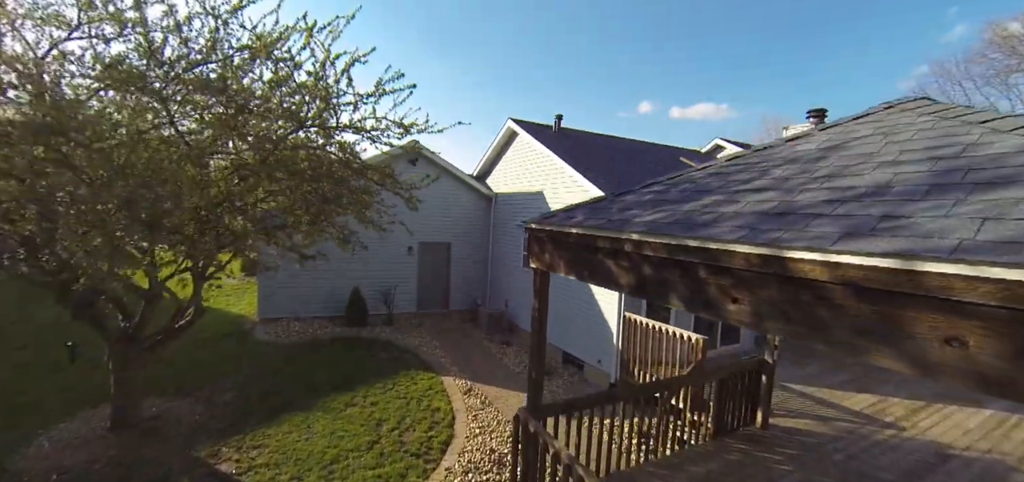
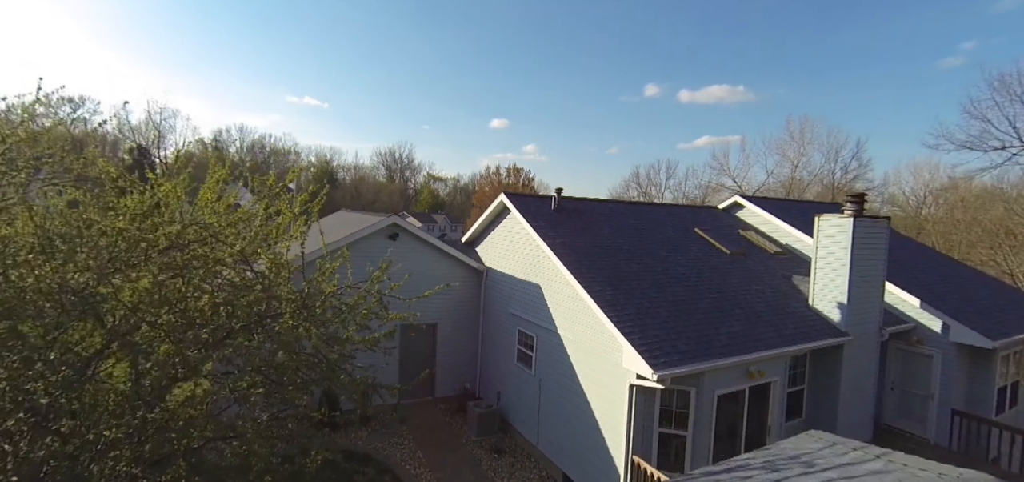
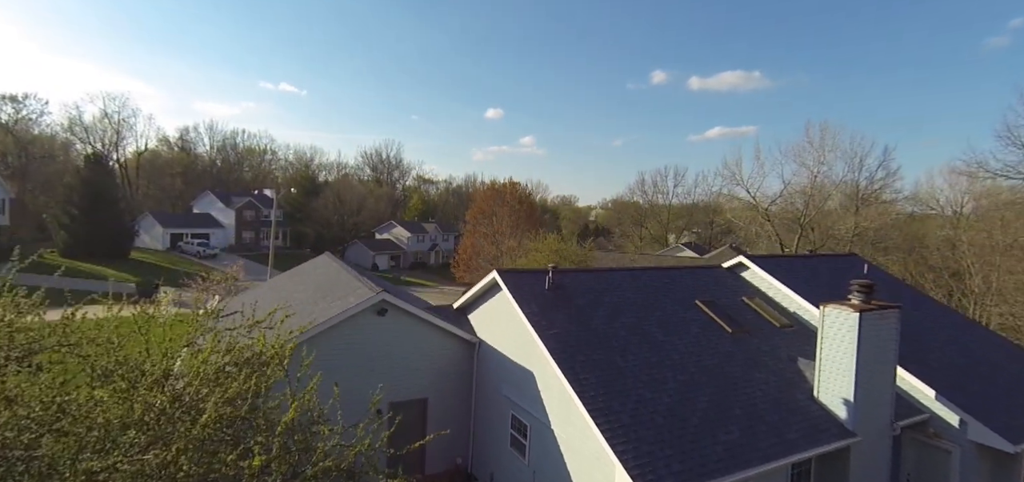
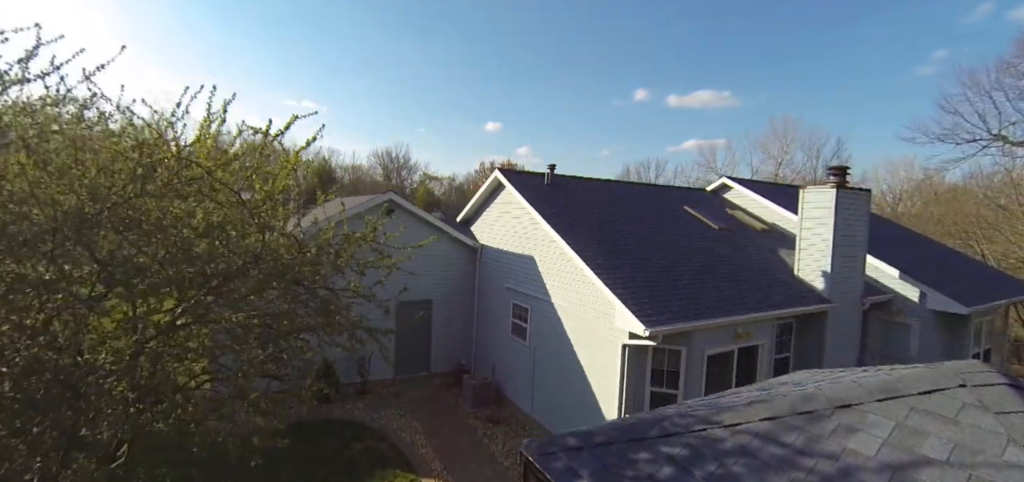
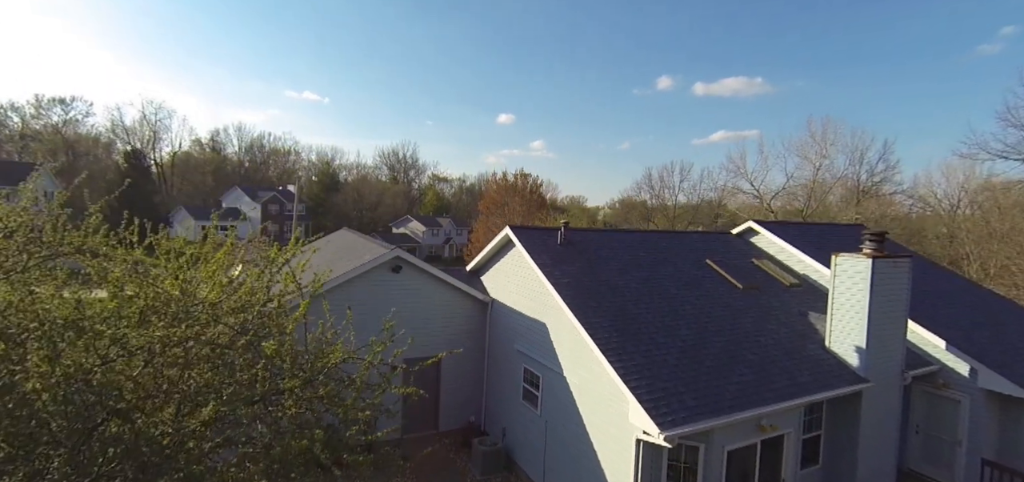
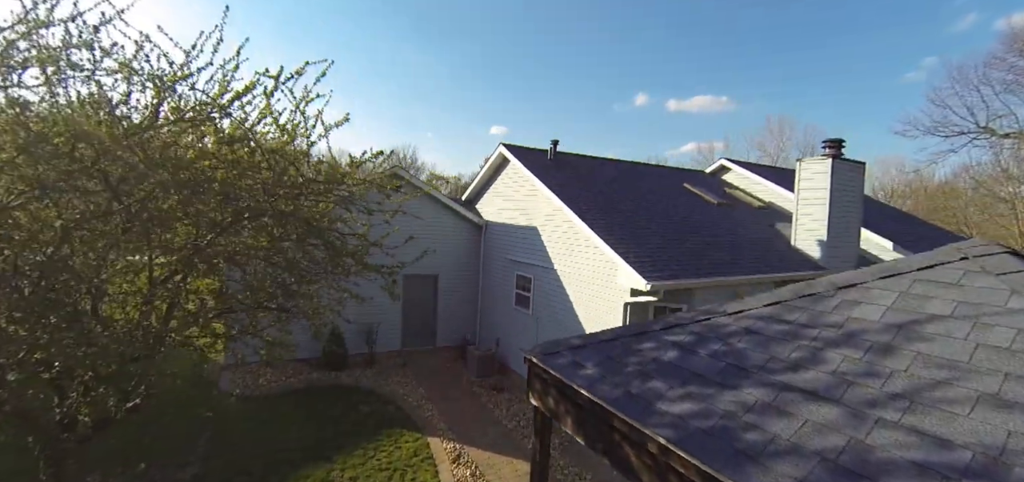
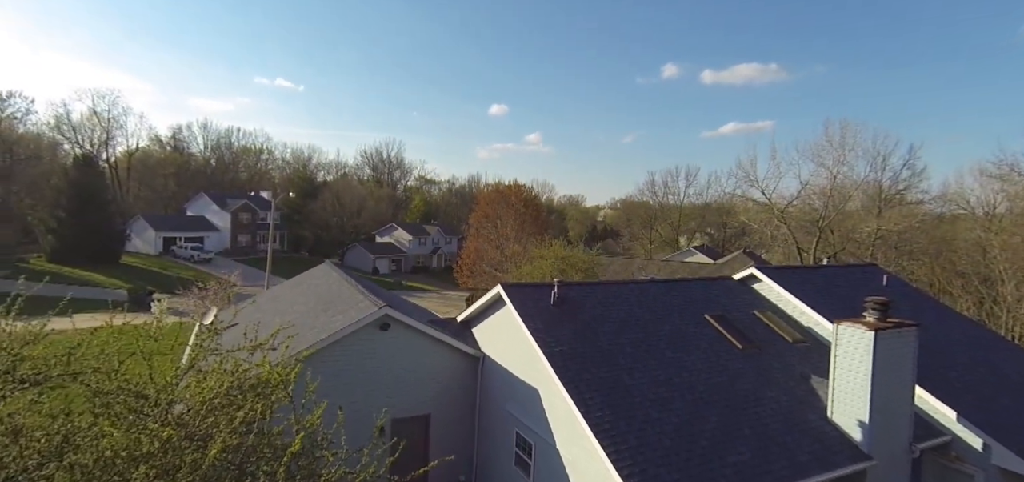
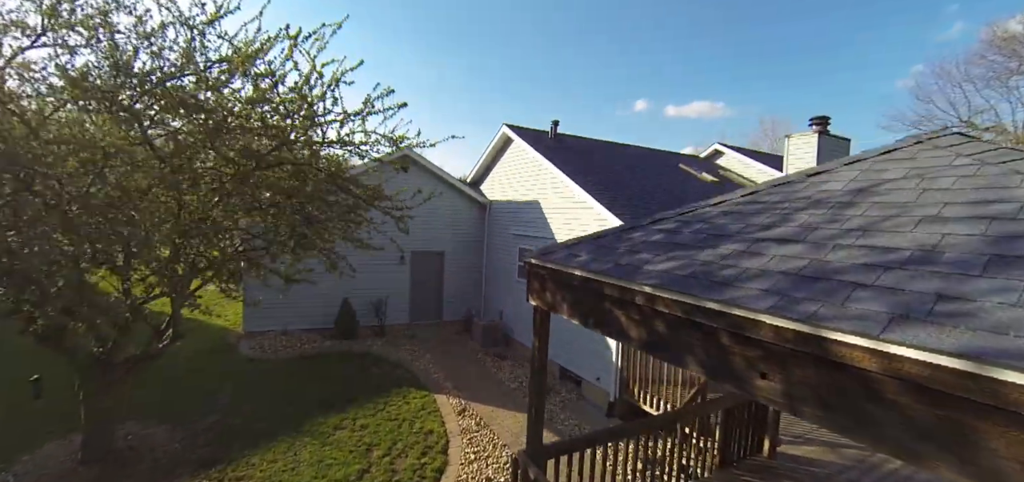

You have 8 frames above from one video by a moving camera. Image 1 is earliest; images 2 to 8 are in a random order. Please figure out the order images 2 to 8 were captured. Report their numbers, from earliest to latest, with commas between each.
8, 6, 4, 2, 5, 3, 7
